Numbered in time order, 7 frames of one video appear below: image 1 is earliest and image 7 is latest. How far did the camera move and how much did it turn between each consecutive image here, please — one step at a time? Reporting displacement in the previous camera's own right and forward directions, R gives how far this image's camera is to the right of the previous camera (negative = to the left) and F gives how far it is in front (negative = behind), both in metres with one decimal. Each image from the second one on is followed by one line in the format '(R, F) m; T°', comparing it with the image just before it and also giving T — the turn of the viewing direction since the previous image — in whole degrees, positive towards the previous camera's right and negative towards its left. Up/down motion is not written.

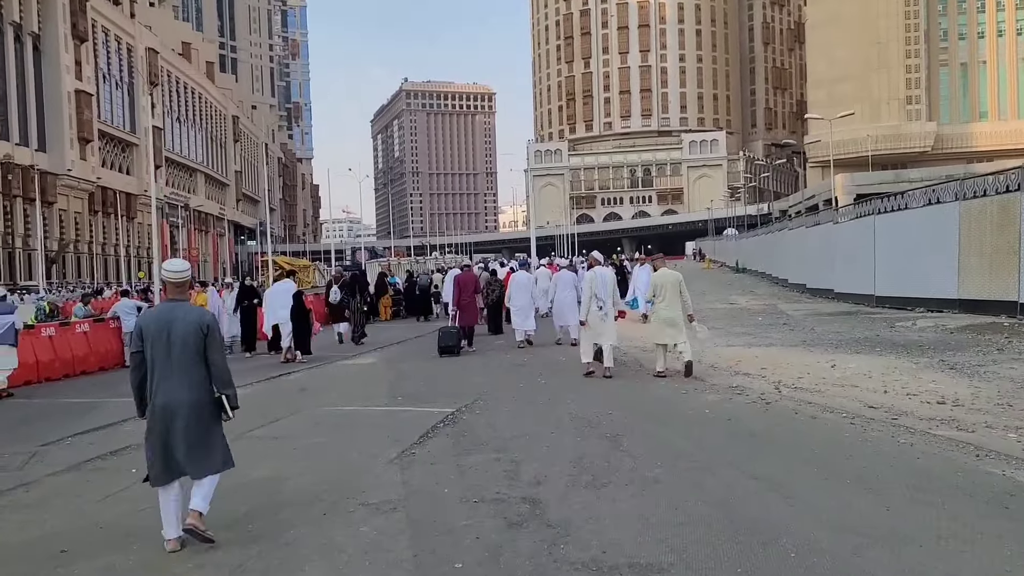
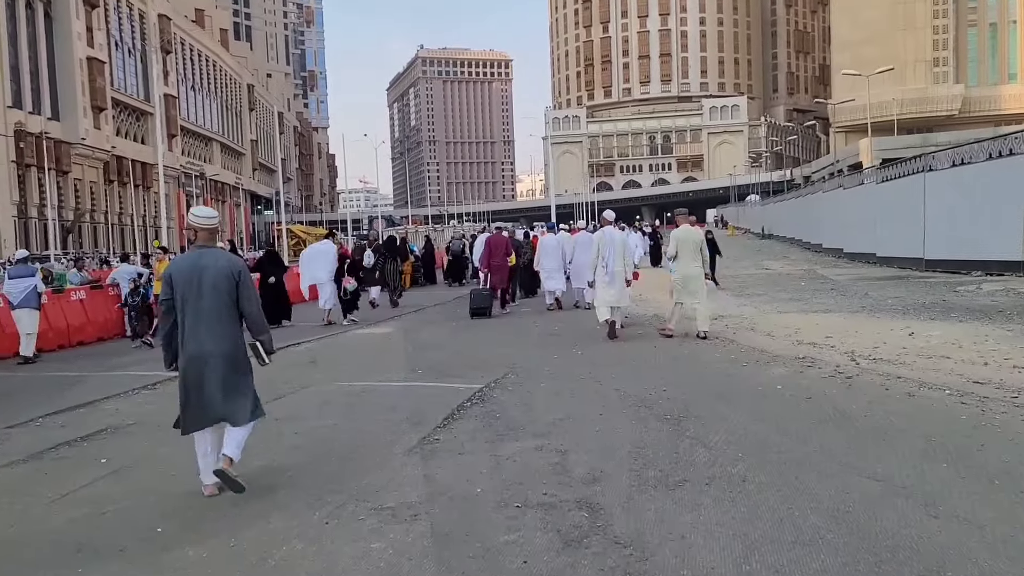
(-0.2, +1.4) m; -1°
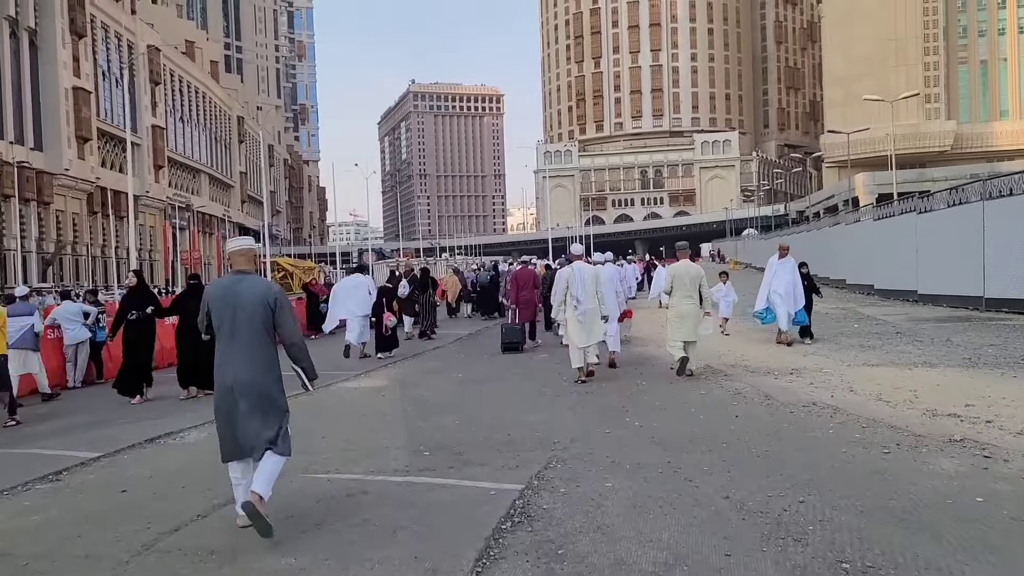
(-0.5, +2.7) m; +1°
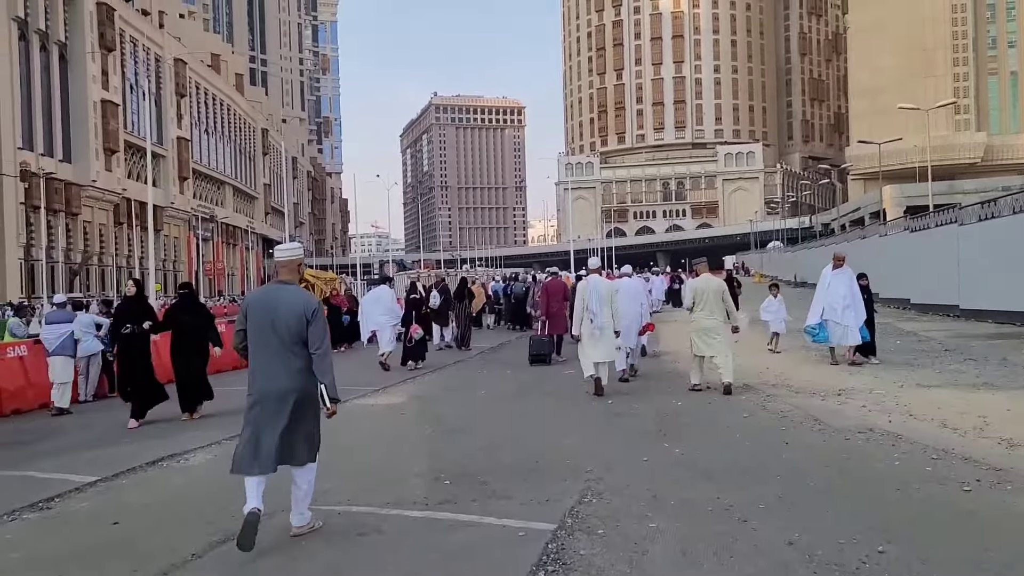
(-0.1, +0.7) m; -2°
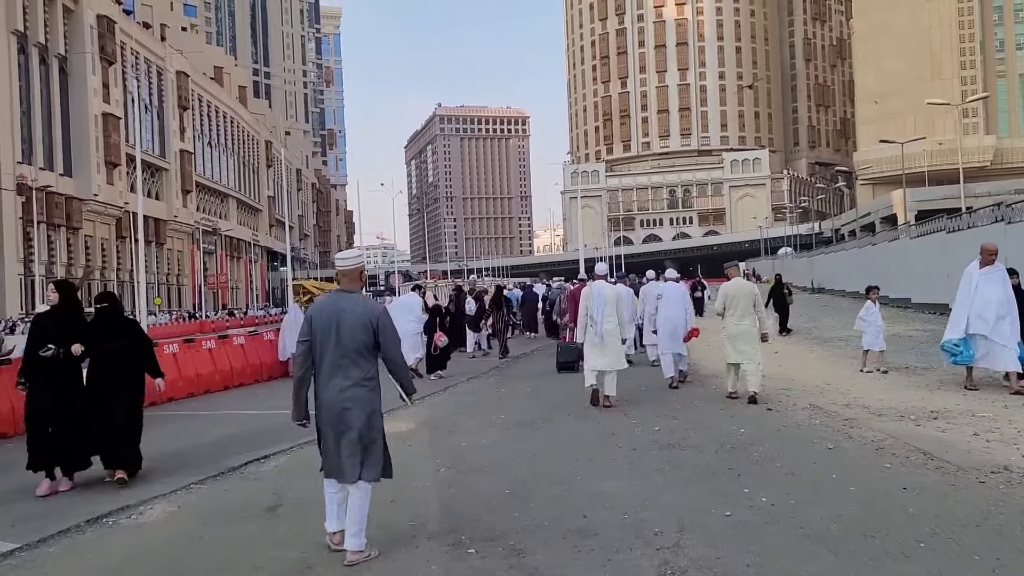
(-0.2, +1.7) m; 0°
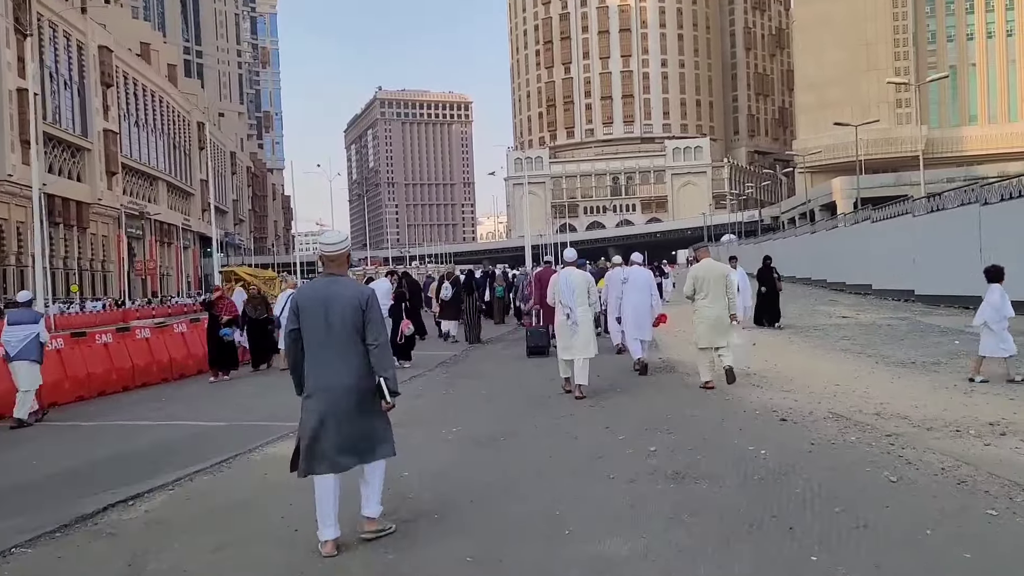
(-0.1, +2.1) m; +4°
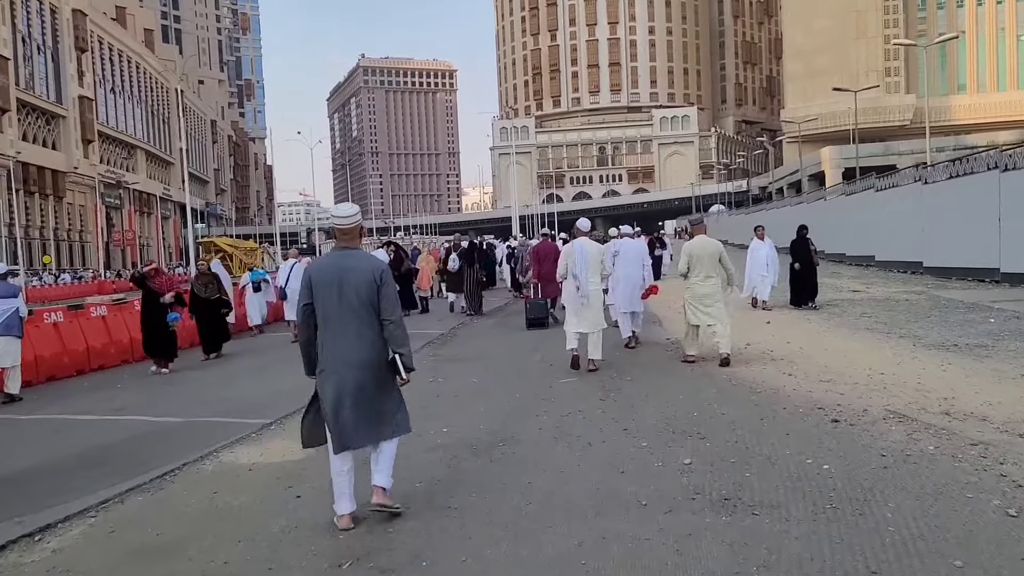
(-0.1, +1.4) m; +1°
